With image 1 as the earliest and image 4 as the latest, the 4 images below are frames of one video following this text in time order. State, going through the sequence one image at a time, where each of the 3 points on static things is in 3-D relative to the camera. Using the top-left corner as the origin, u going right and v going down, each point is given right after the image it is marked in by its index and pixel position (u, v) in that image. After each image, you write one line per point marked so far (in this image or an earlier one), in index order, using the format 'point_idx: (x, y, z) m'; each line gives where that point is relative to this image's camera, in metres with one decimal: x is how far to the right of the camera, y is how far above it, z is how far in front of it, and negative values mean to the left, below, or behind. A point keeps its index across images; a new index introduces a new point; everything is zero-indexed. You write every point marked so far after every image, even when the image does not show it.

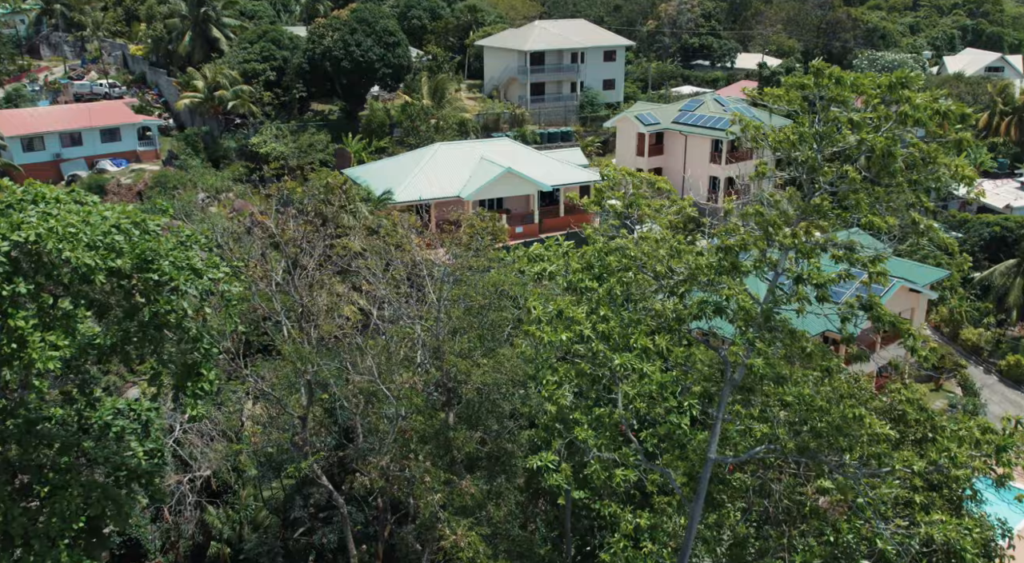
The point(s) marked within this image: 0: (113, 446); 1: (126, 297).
0: (-6.6, -2.7, +14.5) m
1: (-5.9, -0.3, +13.1) m
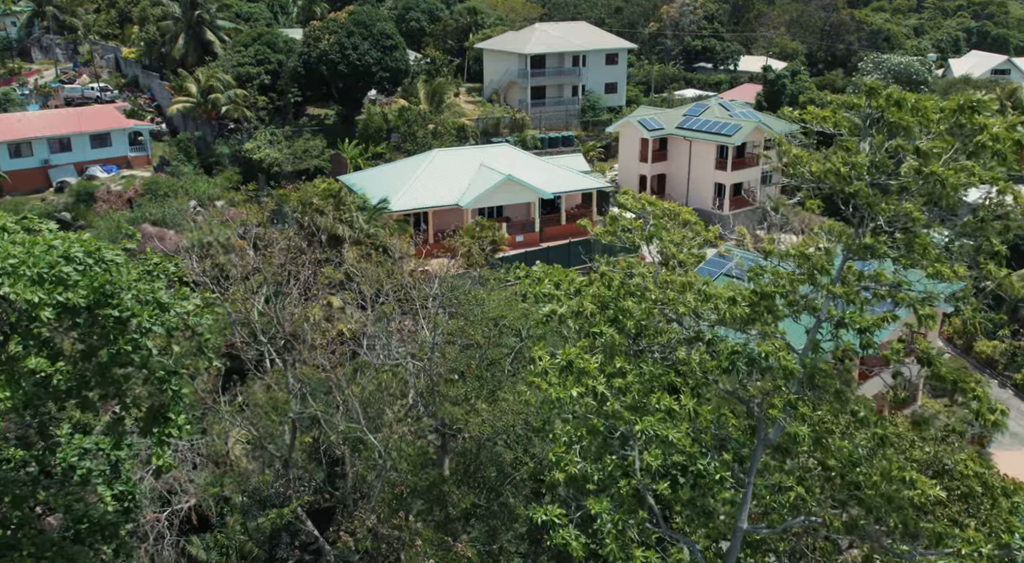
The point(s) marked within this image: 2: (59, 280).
0: (-6.6, -3.2, +13.3) m
1: (-5.9, -0.7, +11.9) m
2: (-5.9, 0.0, +11.5) m
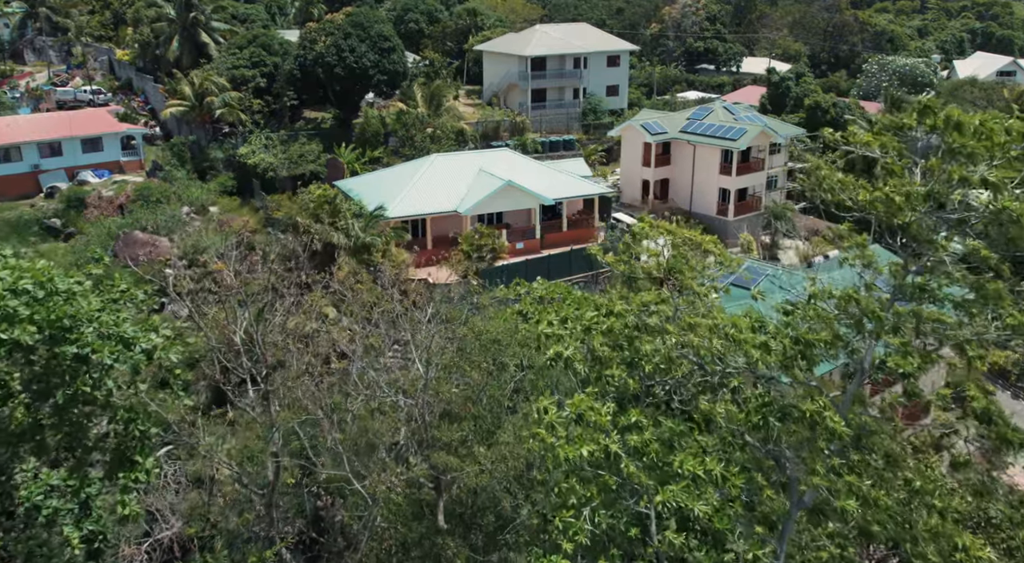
0: (-6.6, -3.5, +12.3) m
1: (-5.9, -1.1, +10.9) m
2: (-5.9, -0.3, +10.5) m
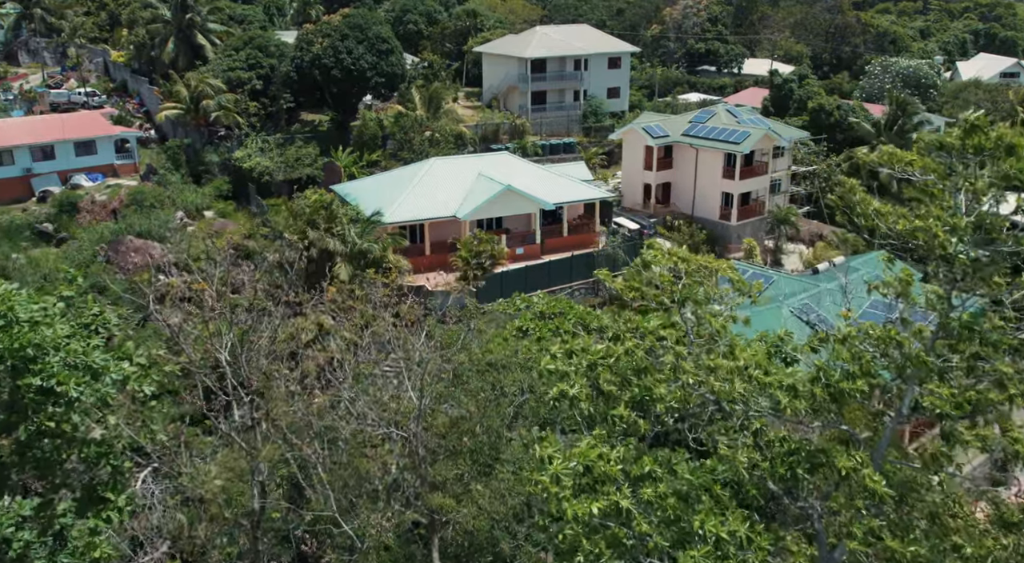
0: (-6.6, -3.8, +11.5) m
1: (-5.9, -1.4, +10.2) m
2: (-5.9, -0.6, +9.8) m
